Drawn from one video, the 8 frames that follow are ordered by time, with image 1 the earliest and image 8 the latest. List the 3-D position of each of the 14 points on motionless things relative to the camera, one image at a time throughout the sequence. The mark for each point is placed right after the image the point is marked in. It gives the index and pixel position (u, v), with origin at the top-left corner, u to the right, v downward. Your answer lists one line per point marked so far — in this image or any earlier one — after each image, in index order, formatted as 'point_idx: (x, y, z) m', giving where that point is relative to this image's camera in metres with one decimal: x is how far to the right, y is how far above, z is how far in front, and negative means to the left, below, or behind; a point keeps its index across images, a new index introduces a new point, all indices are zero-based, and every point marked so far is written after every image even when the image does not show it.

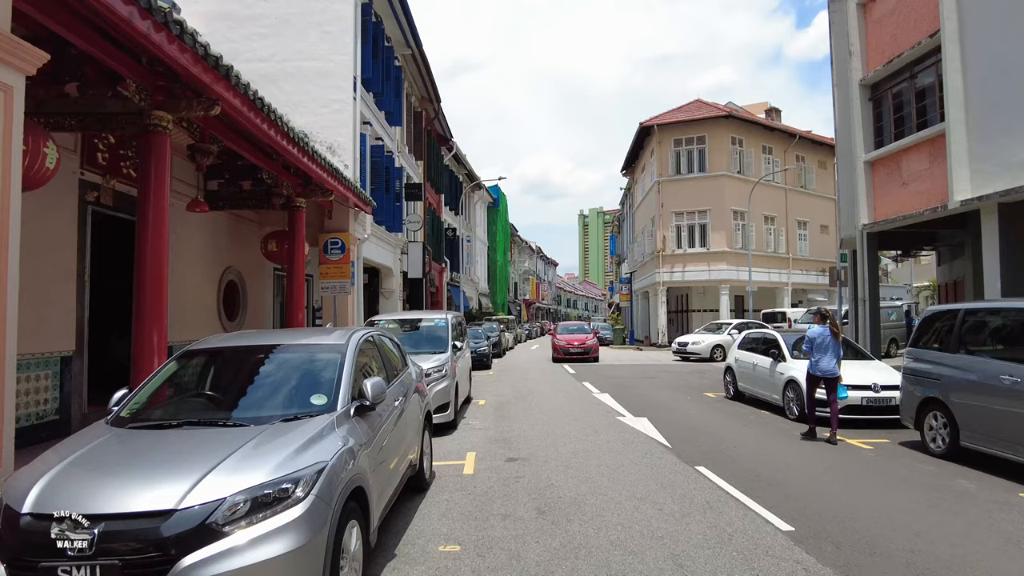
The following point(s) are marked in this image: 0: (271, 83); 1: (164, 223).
0: (-6.0, +5.1, +14.9) m
1: (-3.9, +0.8, +6.7) m
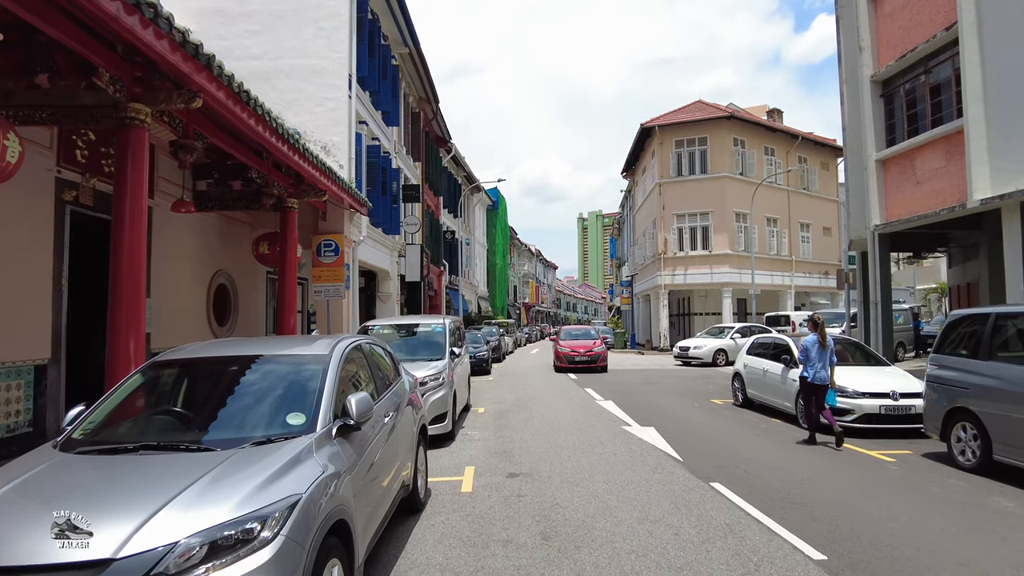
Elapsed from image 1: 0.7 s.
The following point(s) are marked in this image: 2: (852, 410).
0: (-6.0, +5.0, +14.5) m
1: (-3.9, +0.7, +6.3) m
2: (+4.7, -1.7, +8.4) m
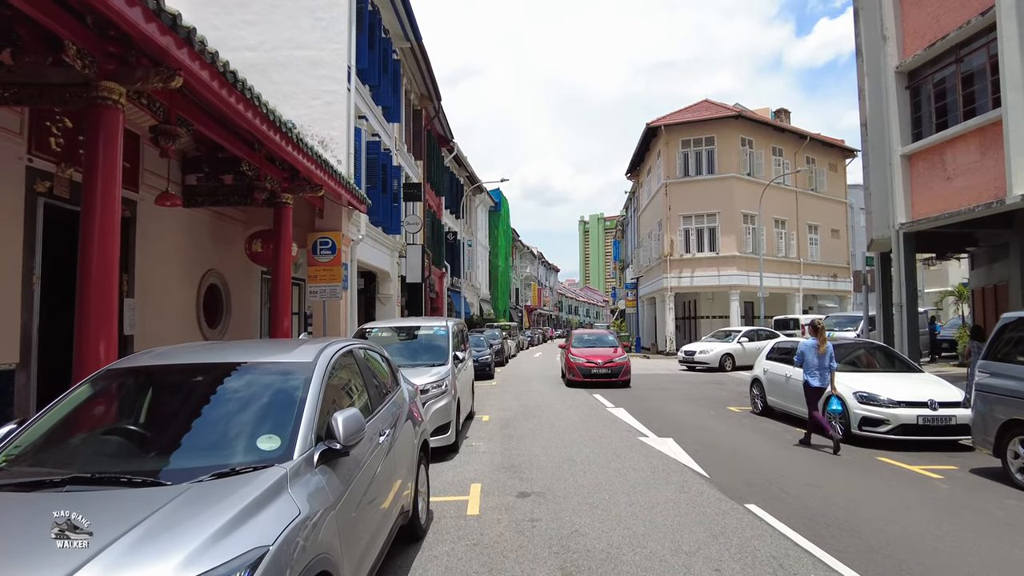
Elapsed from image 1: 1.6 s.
0: (-5.8, +5.0, +13.9) m
1: (-3.7, +0.7, +5.7) m
2: (+4.8, -1.7, +7.8) m
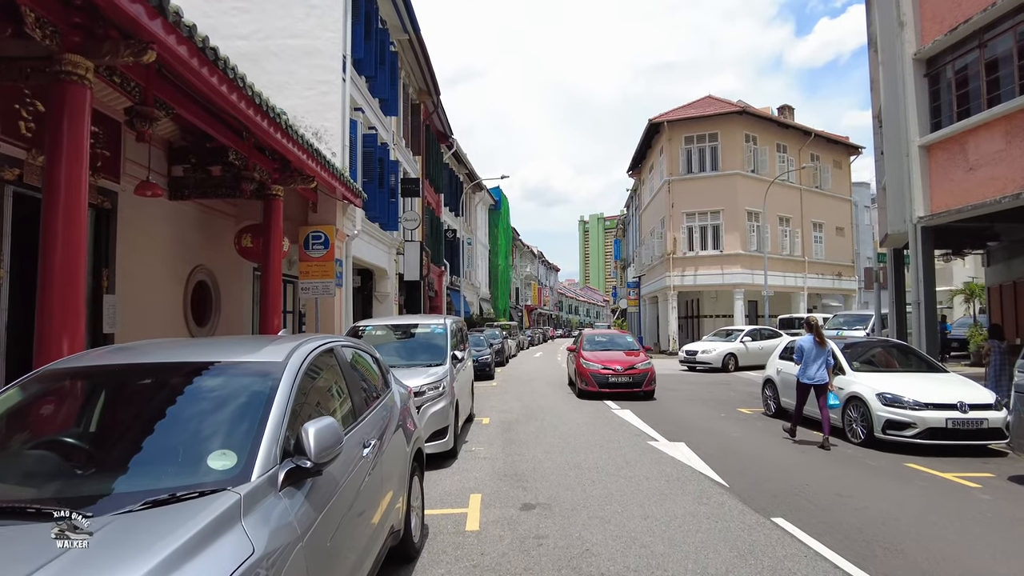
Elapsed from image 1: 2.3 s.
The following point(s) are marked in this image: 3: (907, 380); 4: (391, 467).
0: (-5.8, +5.0, +13.4) m
1: (-3.7, +0.8, +5.2) m
2: (+4.9, -1.6, +7.3) m
3: (+5.2, -1.2, +8.0) m
4: (-0.8, -1.1, +3.8) m
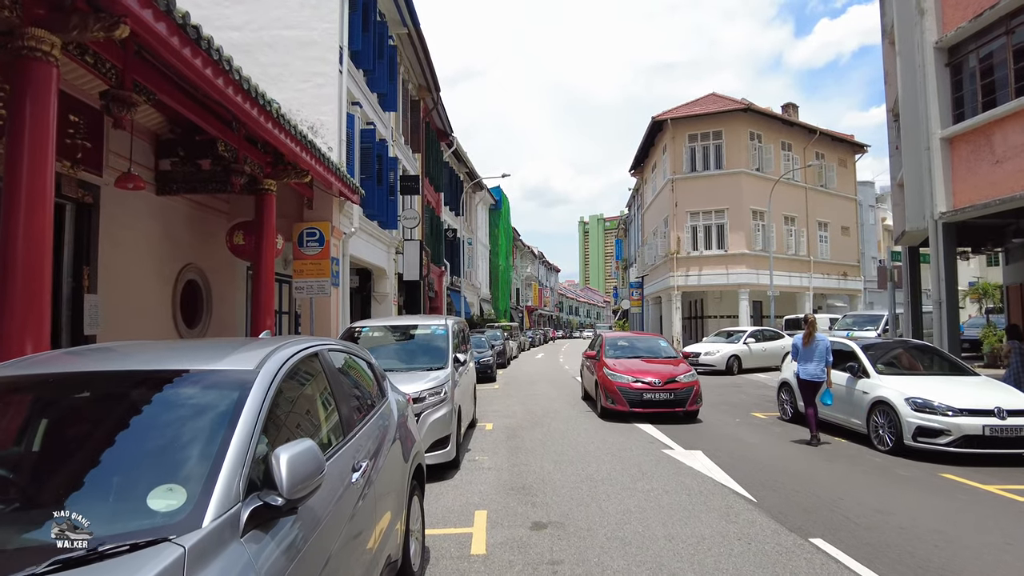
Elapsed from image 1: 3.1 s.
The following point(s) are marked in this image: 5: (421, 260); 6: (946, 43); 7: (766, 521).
0: (-5.8, +5.0, +13.0) m
1: (-3.7, +0.8, +4.7) m
2: (+4.9, -1.6, +6.8) m
3: (+5.3, -1.2, +7.5) m
4: (-0.7, -1.1, +3.3) m
5: (-3.0, +0.9, +19.8) m
6: (+7.5, +4.2, +10.4) m
7: (+2.0, -1.8, +4.7) m
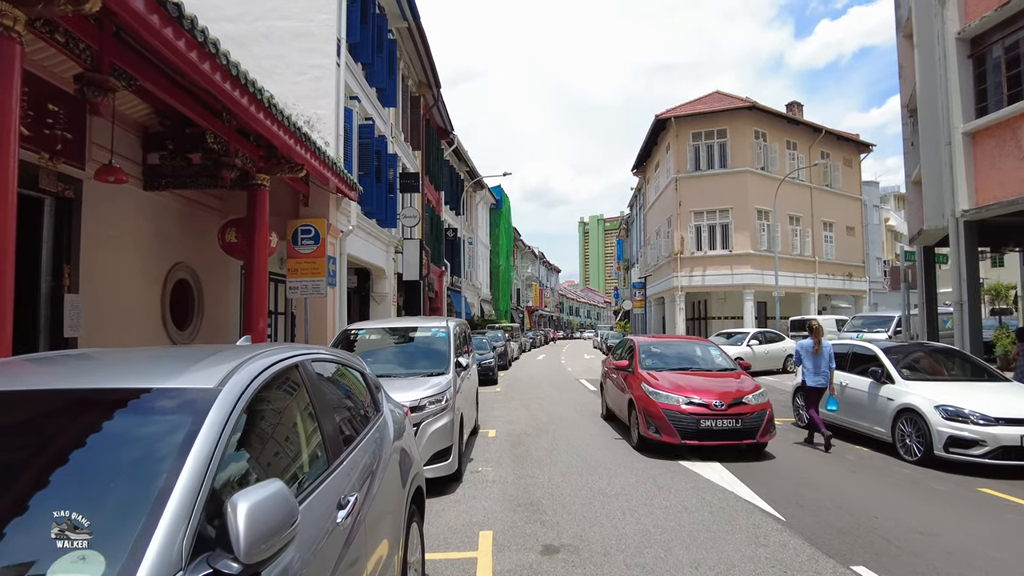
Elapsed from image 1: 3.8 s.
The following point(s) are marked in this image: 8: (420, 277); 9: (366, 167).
0: (-5.7, +5.0, +12.6) m
1: (-3.6, +0.8, +4.3) m
2: (+5.0, -1.6, +6.4) m
3: (+5.4, -1.2, +7.1) m
4: (-0.6, -1.1, +2.9) m
5: (-2.9, +0.9, +19.3) m
6: (+7.6, +4.2, +10.0) m
7: (+2.0, -1.8, +4.3) m
8: (-2.9, +0.4, +19.2) m
9: (-3.5, +2.9, +14.4) m
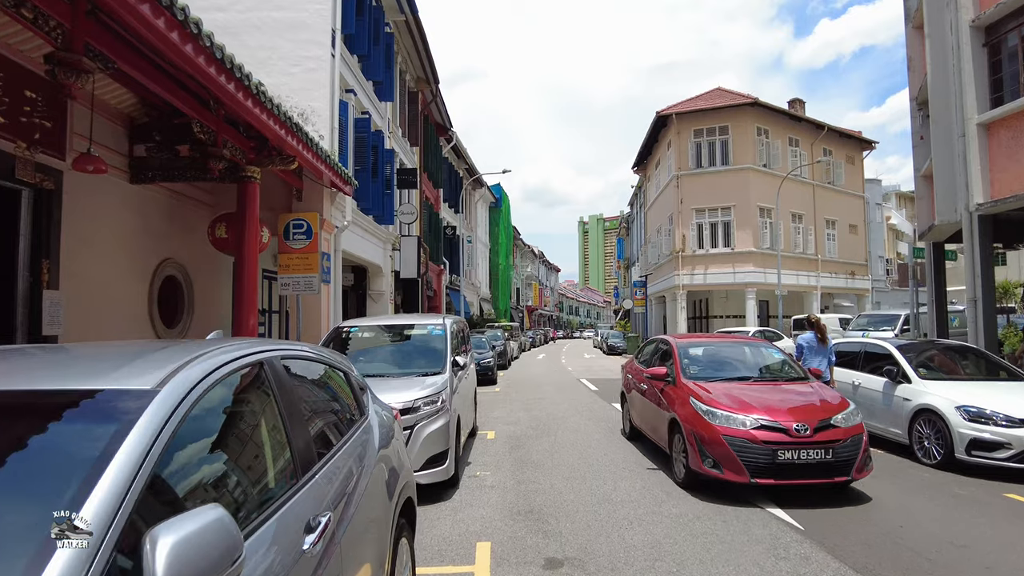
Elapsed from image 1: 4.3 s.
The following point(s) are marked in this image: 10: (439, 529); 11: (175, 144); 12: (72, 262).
0: (-5.7, +5.1, +12.2) m
1: (-3.6, +0.9, +4.0) m
2: (+5.0, -1.6, +6.1) m
3: (+5.3, -1.1, +6.7) m
4: (-0.6, -1.0, +2.6) m
5: (-2.9, +1.0, +19.0) m
6: (+7.5, +4.3, +9.7) m
7: (+2.0, -1.8, +4.0) m
8: (-2.9, +0.4, +18.8) m
9: (-3.5, +3.0, +14.1) m
10: (-0.6, -1.8, +4.6) m
11: (-4.7, +2.0, +8.4) m
12: (-5.5, +0.3, +7.6) m
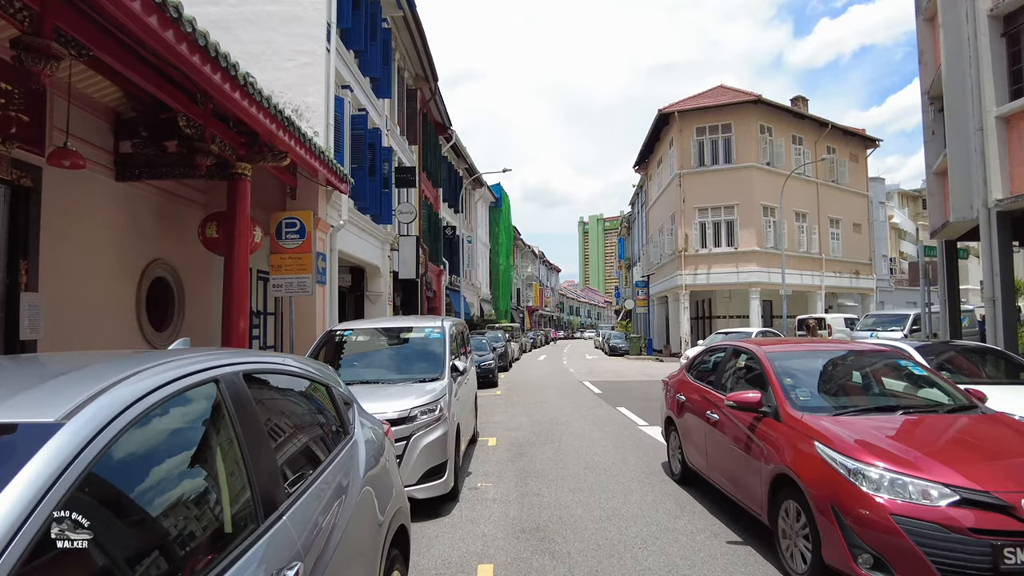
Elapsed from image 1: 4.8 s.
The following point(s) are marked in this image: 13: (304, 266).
0: (-5.7, +5.0, +11.9) m
1: (-3.6, +0.9, +3.6) m
2: (+5.0, -1.6, +5.7) m
3: (+5.4, -1.1, +6.4) m
4: (-0.6, -1.0, +2.2) m
5: (-2.9, +1.0, +18.7) m
6: (+7.6, +4.3, +9.3) m
7: (+2.1, -1.8, +3.6) m
8: (-2.9, +0.4, +18.5) m
9: (-3.5, +2.9, +13.8) m
10: (-0.5, -1.8, +4.3) m
11: (-4.7, +2.0, +8.1) m
12: (-5.5, +0.3, +7.3) m
13: (-3.1, +0.3, +9.3) m
